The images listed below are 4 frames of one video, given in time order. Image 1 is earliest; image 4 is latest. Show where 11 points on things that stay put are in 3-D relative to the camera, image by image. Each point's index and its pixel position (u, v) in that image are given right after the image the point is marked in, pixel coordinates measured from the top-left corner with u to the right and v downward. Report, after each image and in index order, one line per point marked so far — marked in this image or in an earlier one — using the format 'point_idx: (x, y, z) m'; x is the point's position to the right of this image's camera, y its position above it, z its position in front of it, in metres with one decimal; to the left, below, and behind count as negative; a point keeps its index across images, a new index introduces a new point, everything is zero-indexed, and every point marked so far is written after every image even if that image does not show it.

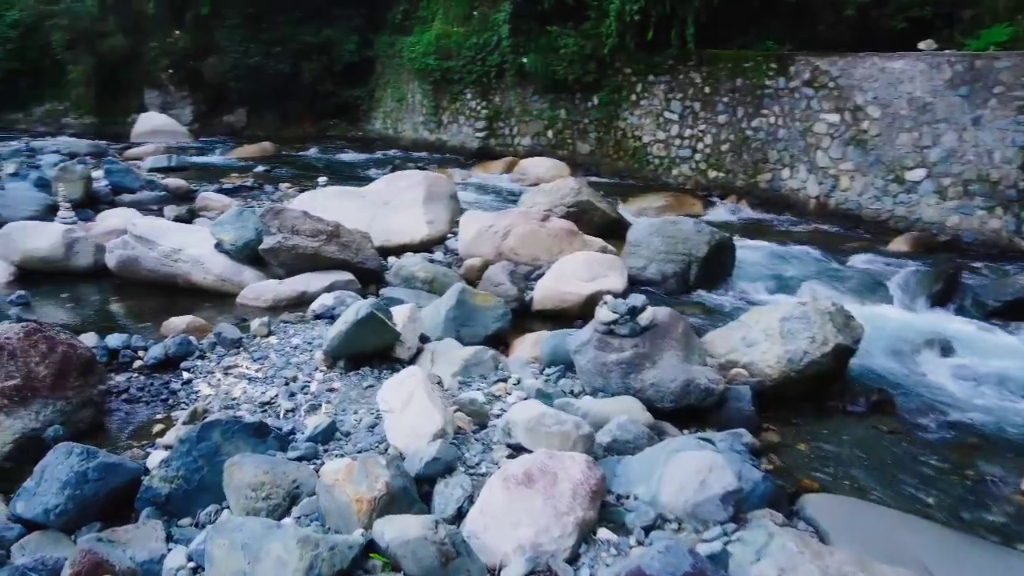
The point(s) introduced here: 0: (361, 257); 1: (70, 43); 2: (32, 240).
0: (-0.9, +0.2, +4.5) m
1: (-8.4, +4.7, +15.1) m
2: (-3.0, +0.3, +4.9) m
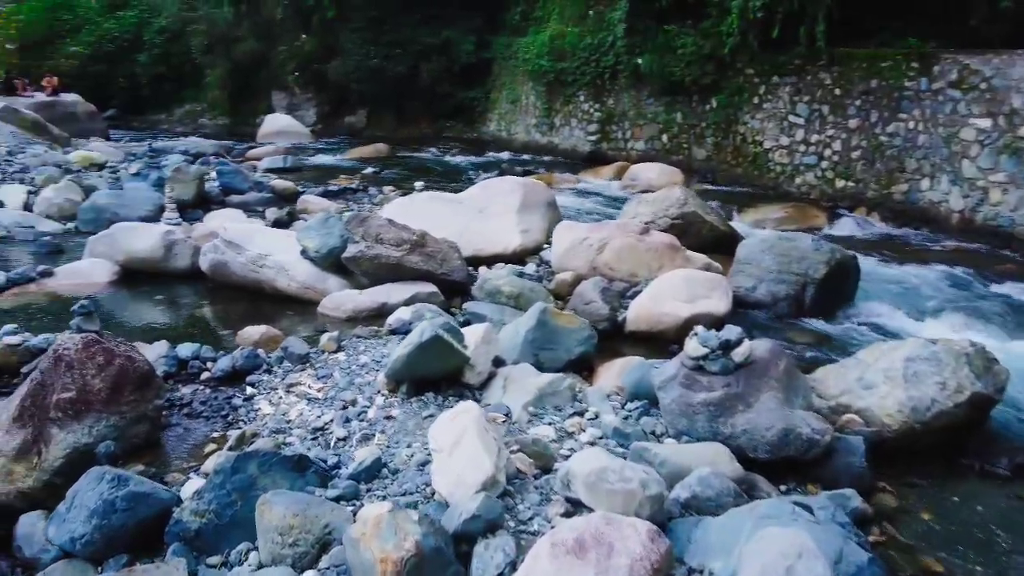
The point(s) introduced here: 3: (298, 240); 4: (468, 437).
0: (-0.4, +0.1, +4.3) m
1: (-6.1, +4.8, +15.9) m
2: (-2.4, +0.3, +5.0) m
3: (-1.2, +0.3, +4.5) m
4: (-0.1, -0.4, +2.3) m
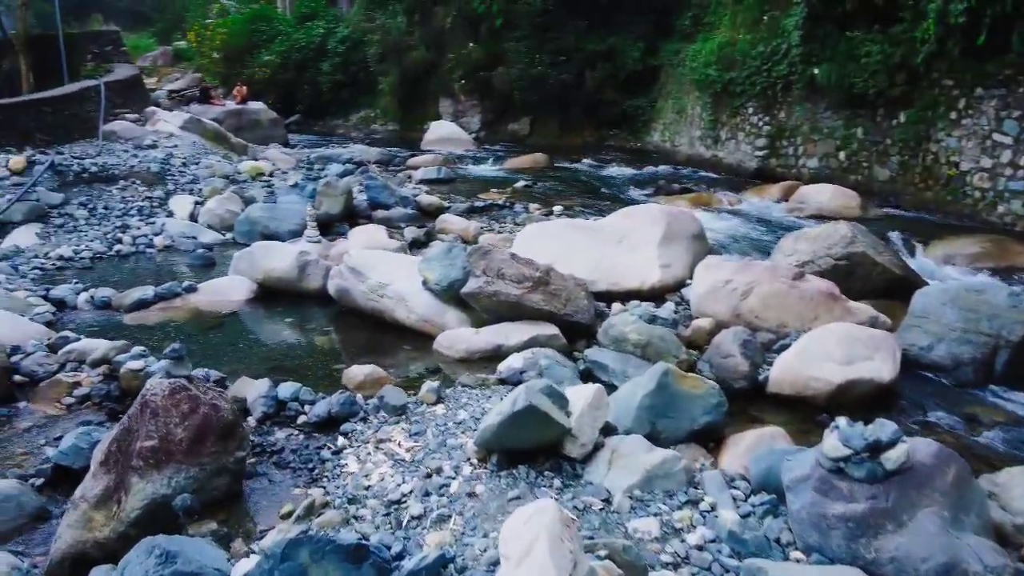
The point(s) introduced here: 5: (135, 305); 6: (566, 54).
0: (+0.3, -0.1, +4.0) m
1: (-2.7, +4.8, +16.5) m
2: (-1.5, +0.2, +5.1) m
3: (-0.5, +0.1, +4.3) m
4: (+0.1, -0.6, +2.0) m
5: (-2.2, -0.1, +4.7) m
6: (+1.0, +4.2, +14.4) m
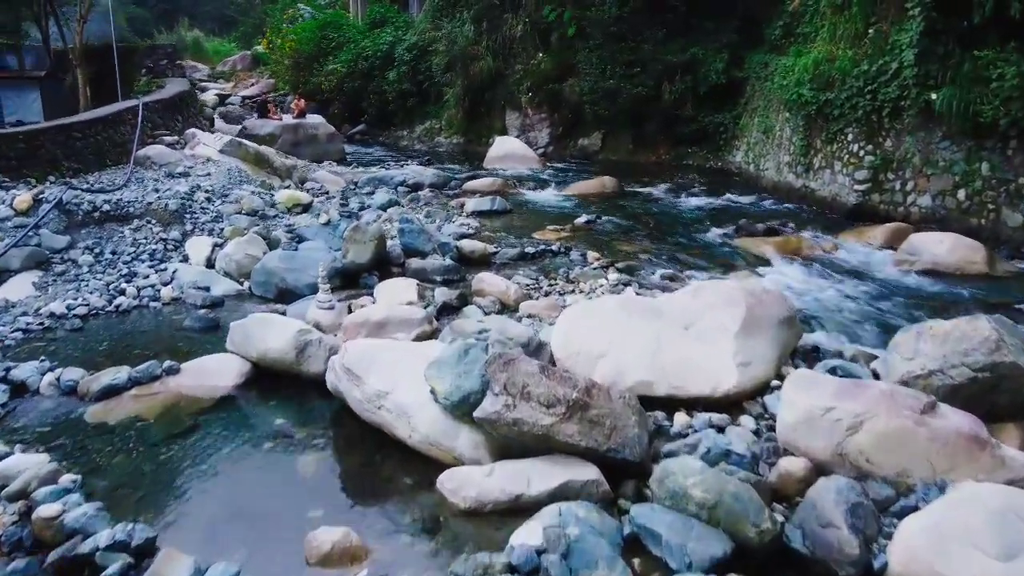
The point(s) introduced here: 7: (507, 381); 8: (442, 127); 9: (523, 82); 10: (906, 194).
0: (+0.4, -0.6, +3.1) m
1: (-1.2, +4.4, +15.8) m
2: (-1.3, -0.3, +4.3) m
3: (-0.4, -0.4, +3.4) m
4: (0.0, -1.1, +1.0) m
5: (-2.1, -0.5, +4.0) m
6: (+2.2, +3.7, +13.3) m
7: (0.0, -0.4, +3.2) m
8: (-1.4, +3.3, +16.5) m
9: (+0.2, +3.7, +14.5) m
10: (+3.8, +0.9, +7.6) m
